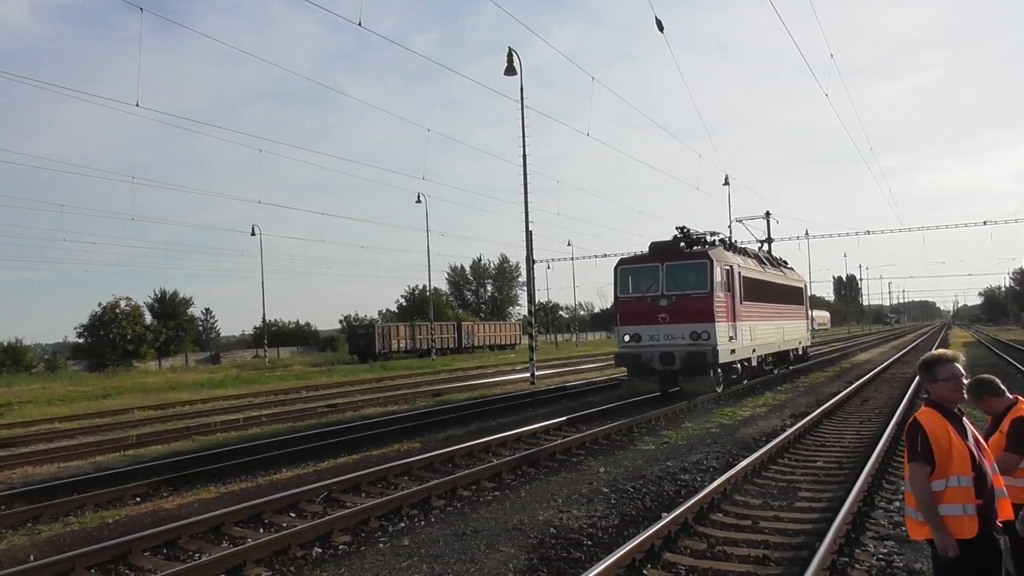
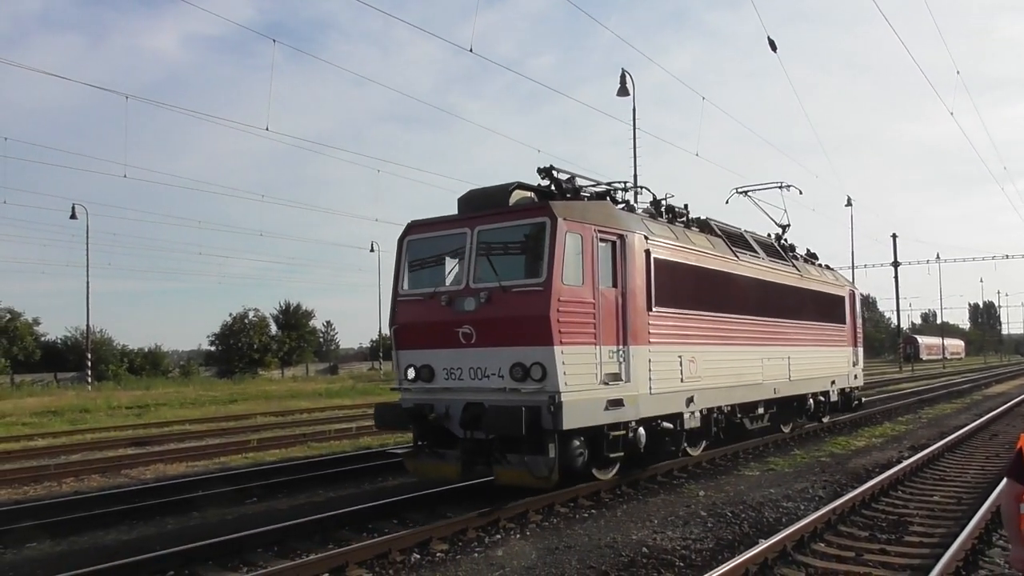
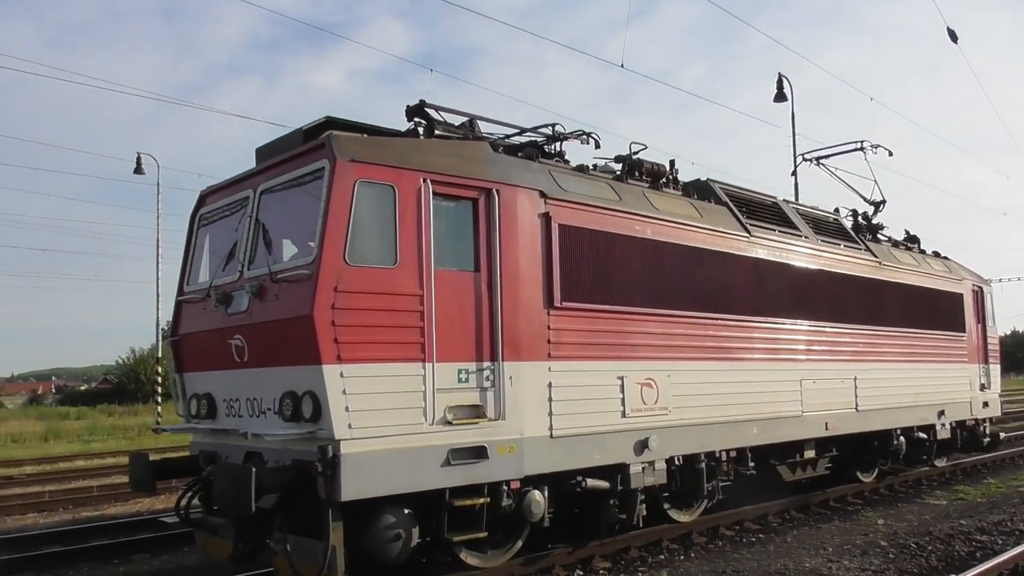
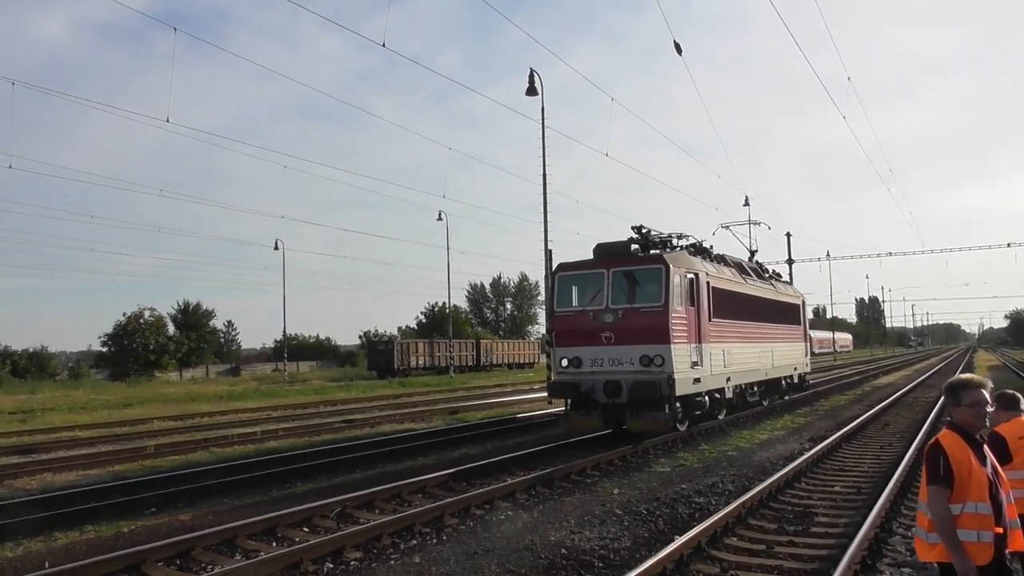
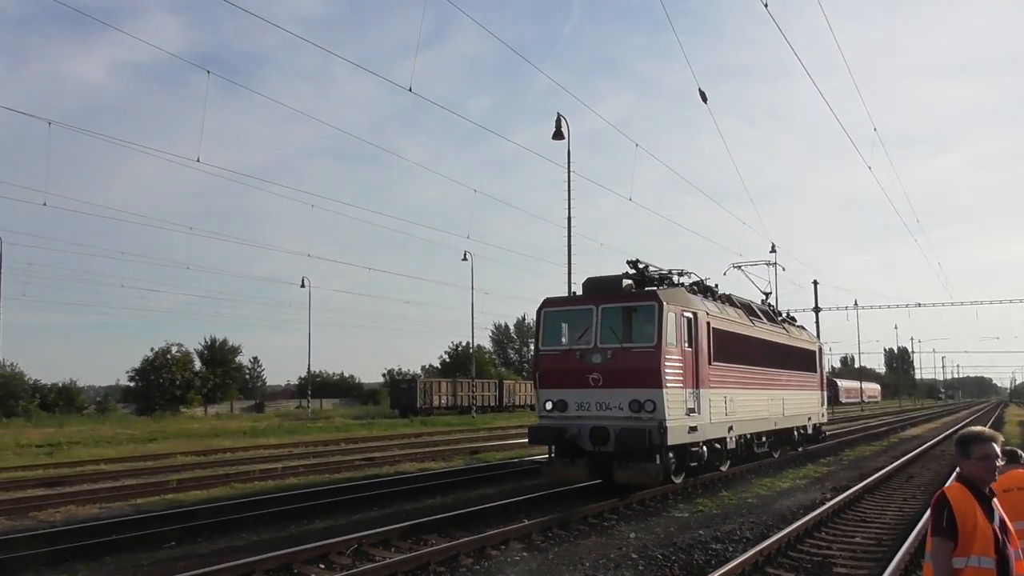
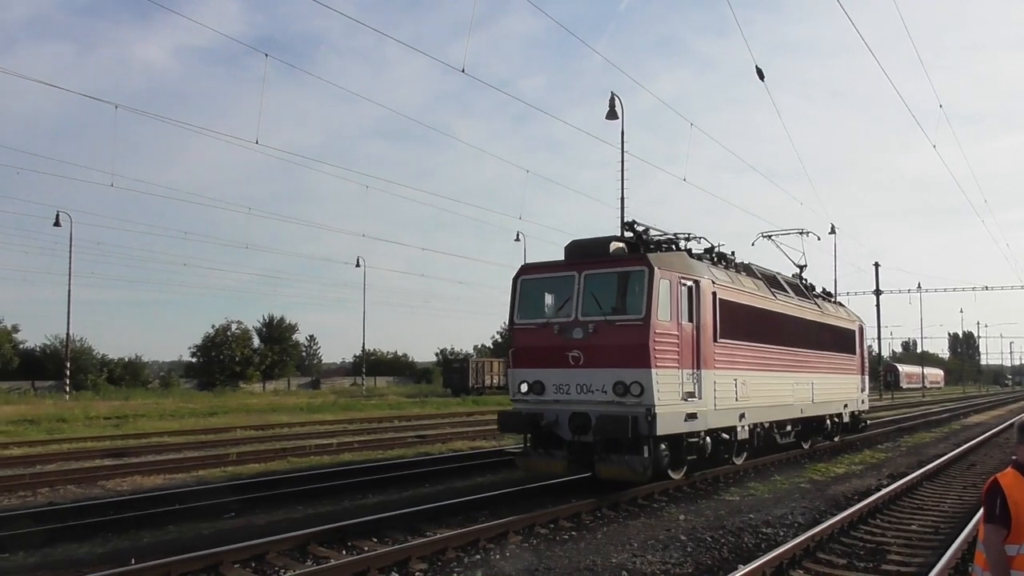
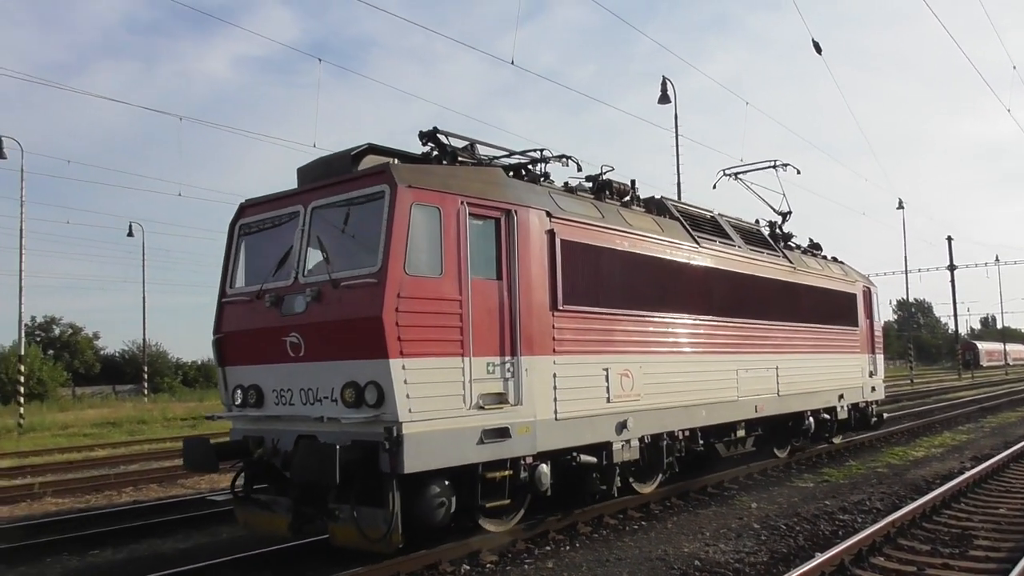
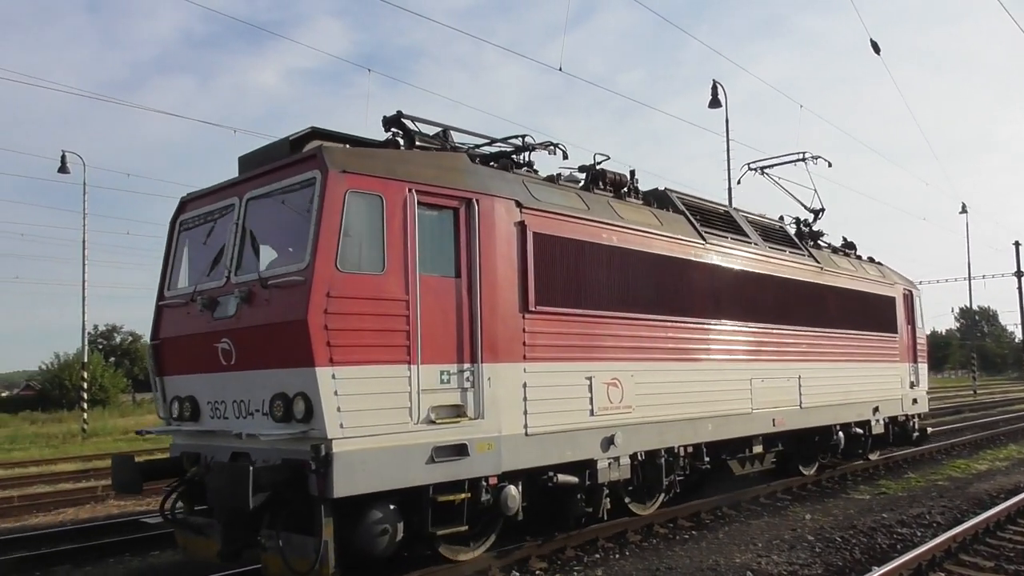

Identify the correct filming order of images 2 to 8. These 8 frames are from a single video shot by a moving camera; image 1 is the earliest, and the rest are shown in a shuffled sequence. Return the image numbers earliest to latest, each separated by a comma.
4, 5, 6, 2, 7, 8, 3
